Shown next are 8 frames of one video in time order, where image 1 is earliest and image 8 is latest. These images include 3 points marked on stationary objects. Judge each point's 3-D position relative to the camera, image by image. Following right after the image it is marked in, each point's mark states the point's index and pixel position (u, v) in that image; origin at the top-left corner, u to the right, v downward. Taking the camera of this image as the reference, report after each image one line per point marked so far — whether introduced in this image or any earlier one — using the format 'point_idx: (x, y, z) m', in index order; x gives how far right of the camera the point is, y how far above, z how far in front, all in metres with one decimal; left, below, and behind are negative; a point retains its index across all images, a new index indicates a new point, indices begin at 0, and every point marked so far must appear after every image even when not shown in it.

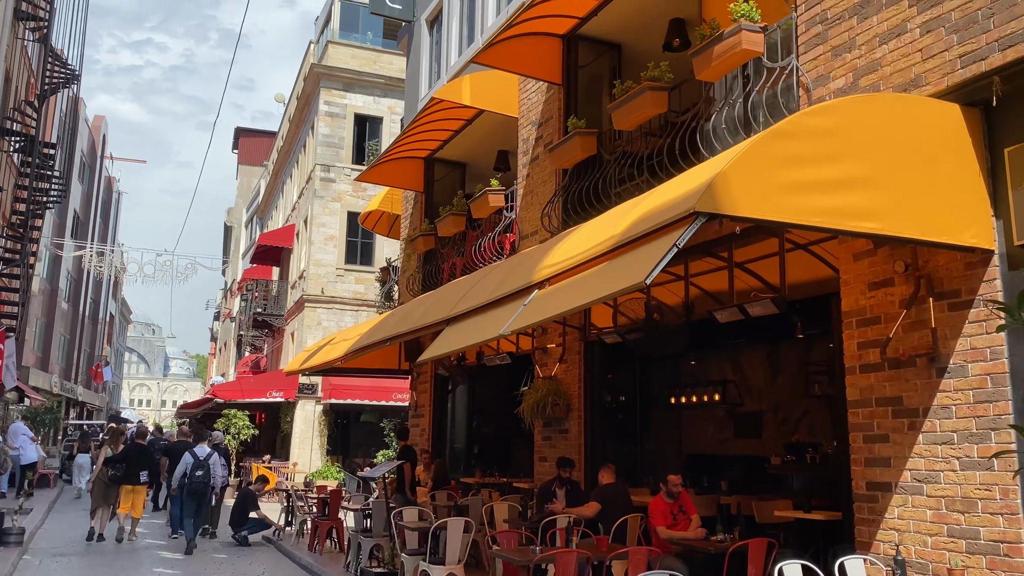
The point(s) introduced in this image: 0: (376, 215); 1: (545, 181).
0: (-2.8, +1.5, +16.9) m
1: (+0.4, +1.4, +10.9) m
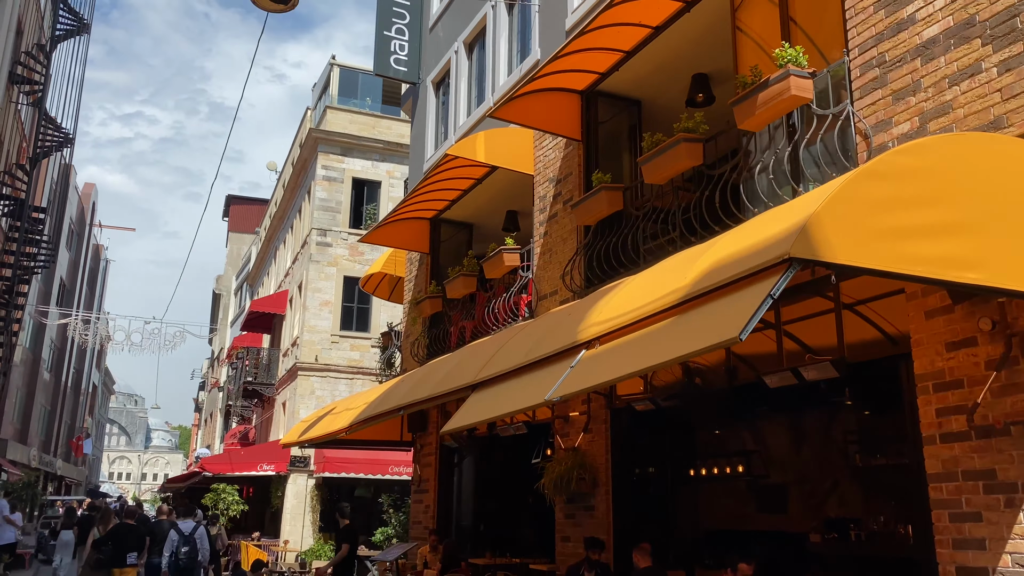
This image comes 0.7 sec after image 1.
0: (-2.7, +0.2, +16.3) m
1: (+0.7, +0.6, +10.4) m
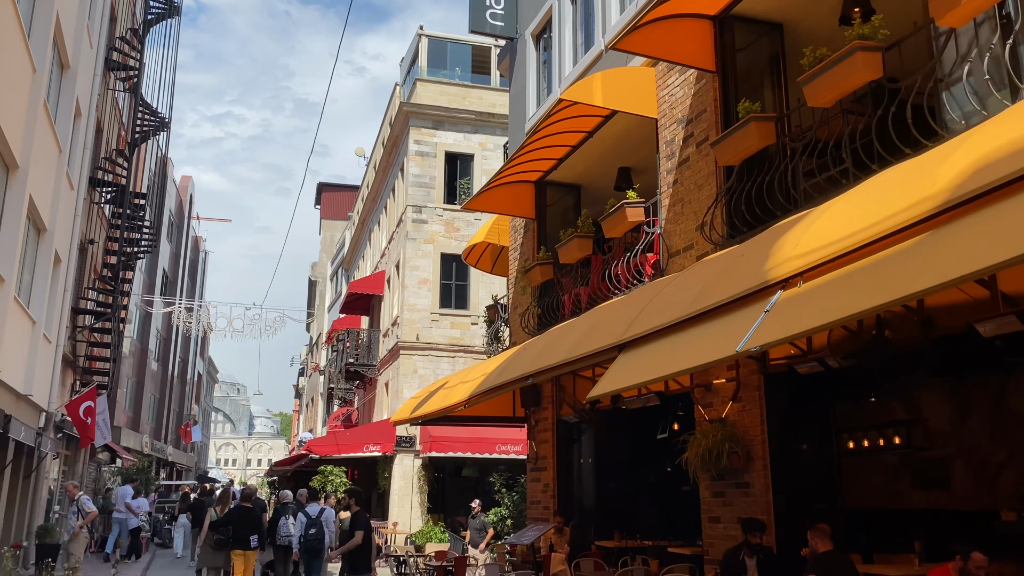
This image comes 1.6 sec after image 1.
0: (-0.6, +0.7, +15.4) m
1: (+2.1, +1.1, +9.3) m
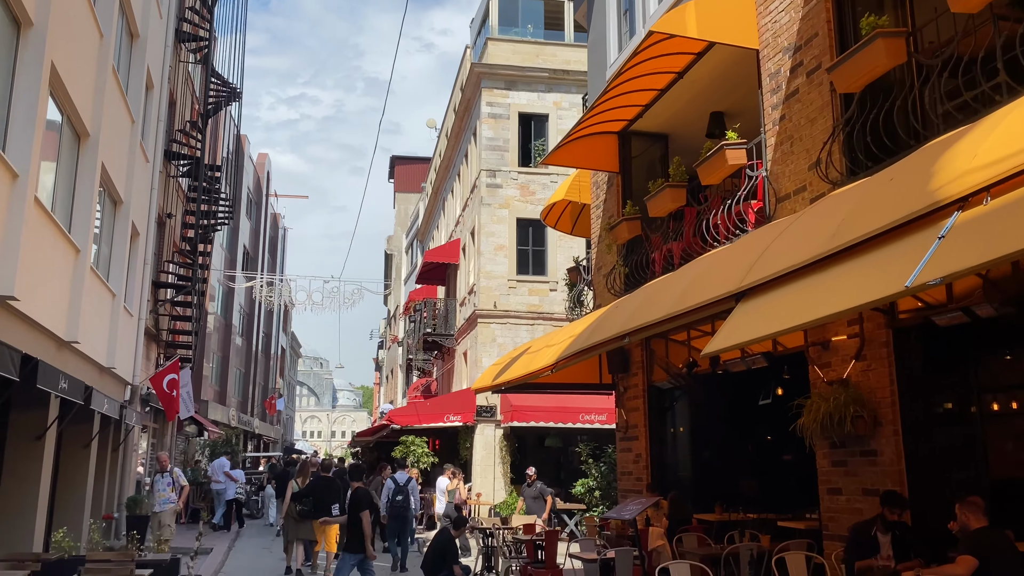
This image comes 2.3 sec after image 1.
0: (+0.8, +1.4, +14.7) m
1: (+3.0, +1.7, +8.2) m
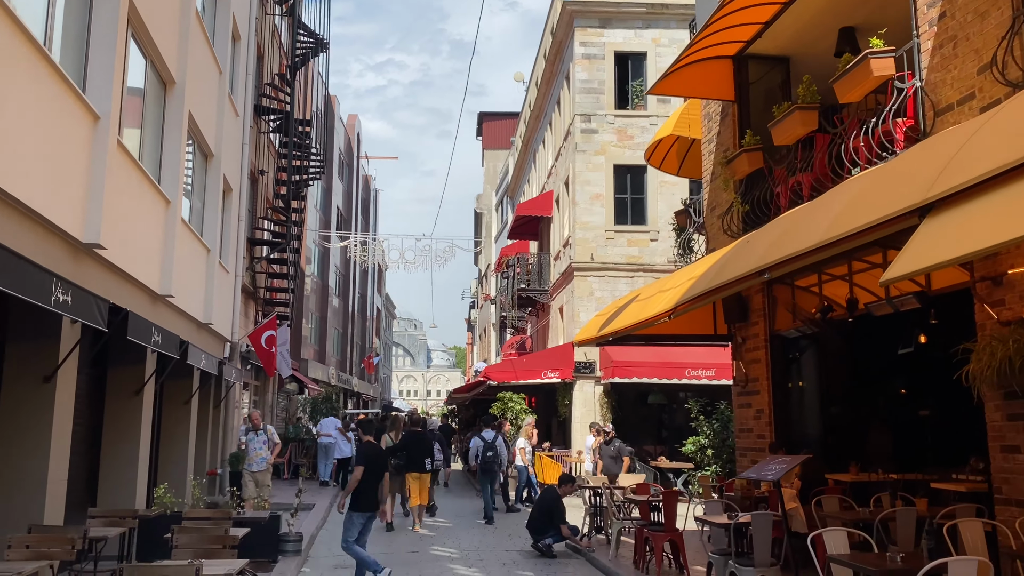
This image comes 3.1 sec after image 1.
0: (+2.5, +2.3, +13.5) m
1: (+3.9, +2.3, +6.9) m
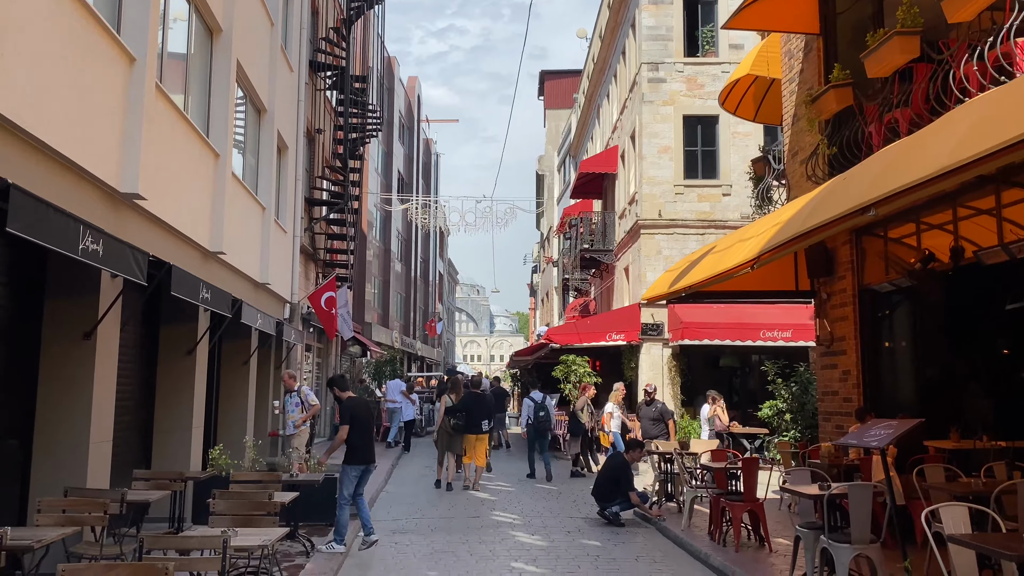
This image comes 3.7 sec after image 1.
0: (+3.4, +3.0, +12.5) m
1: (+4.4, +2.7, +5.8) m
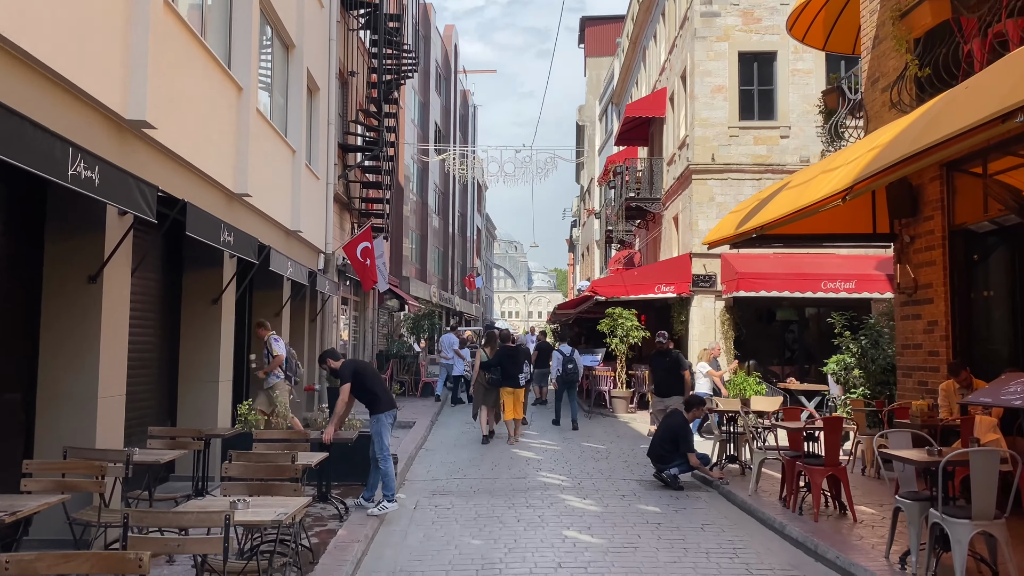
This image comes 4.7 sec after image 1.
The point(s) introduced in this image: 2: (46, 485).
0: (+4.1, +3.8, +11.3) m
1: (+4.7, +3.1, +4.6) m
2: (-2.6, -1.1, +4.7) m
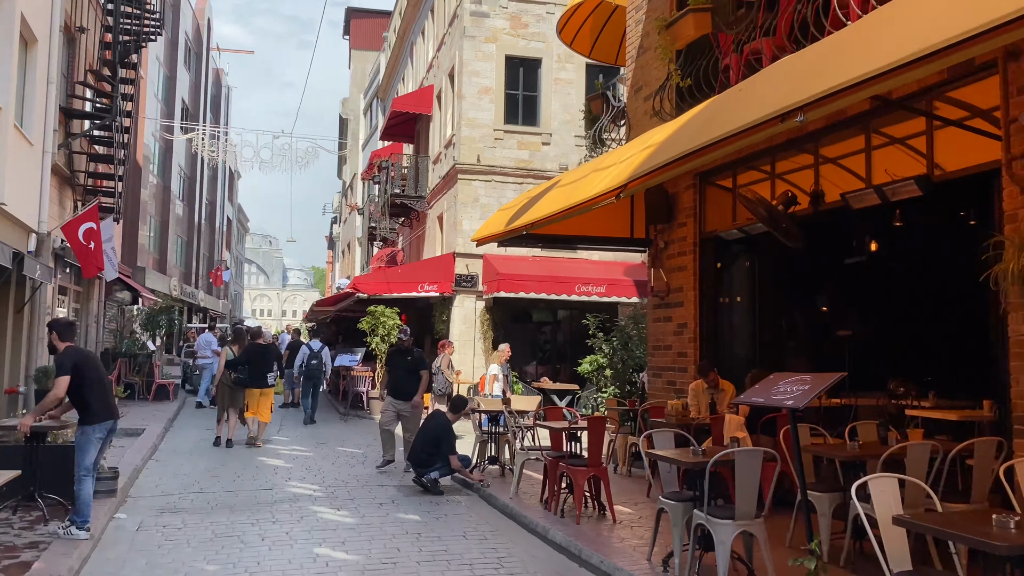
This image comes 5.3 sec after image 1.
0: (+0.9, +3.8, +11.5) m
1: (+3.5, +3.1, +5.2) m
2: (-3.7, -0.9, +3.2) m
